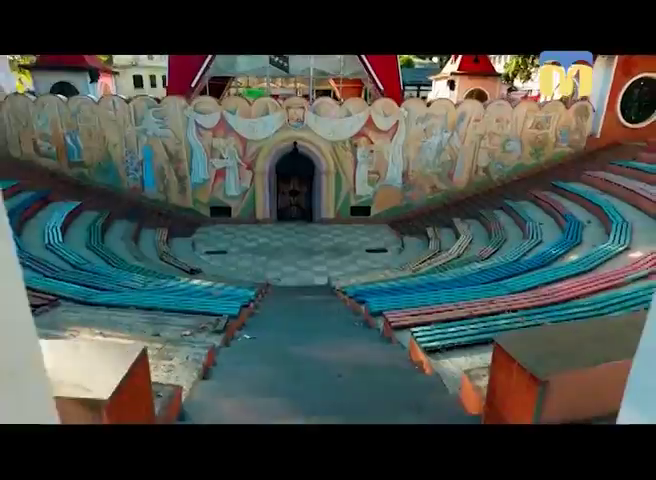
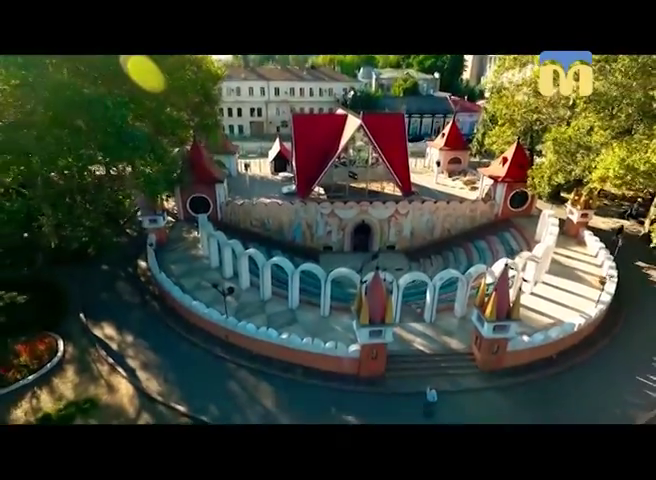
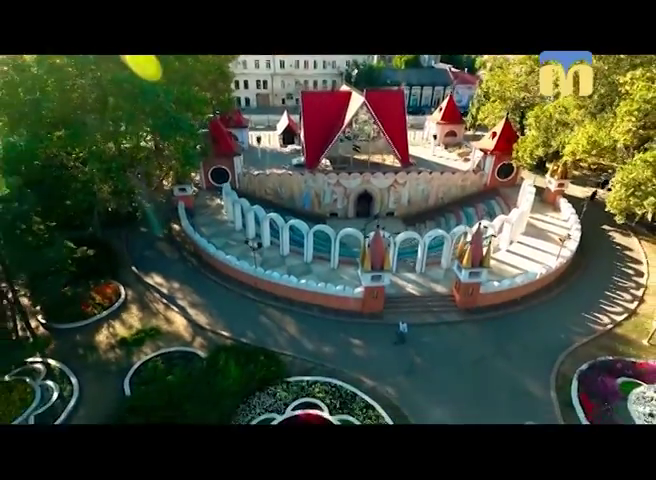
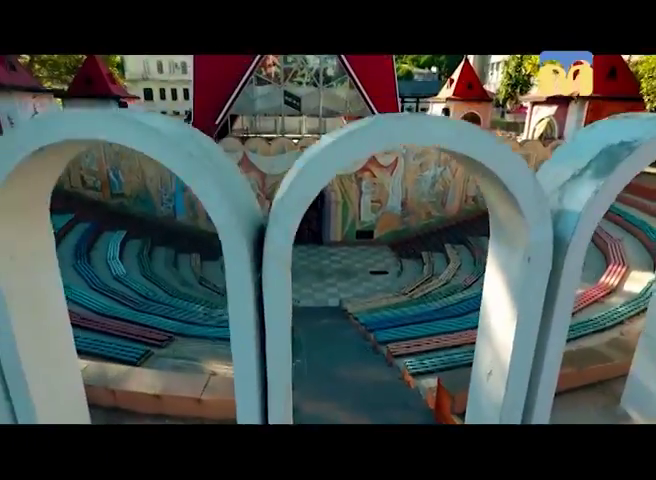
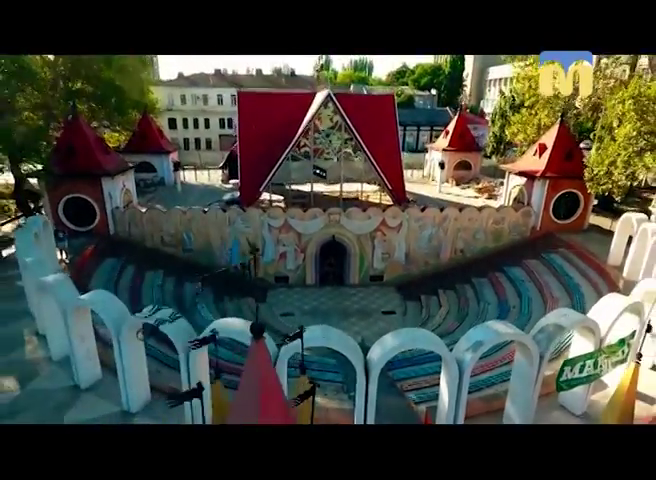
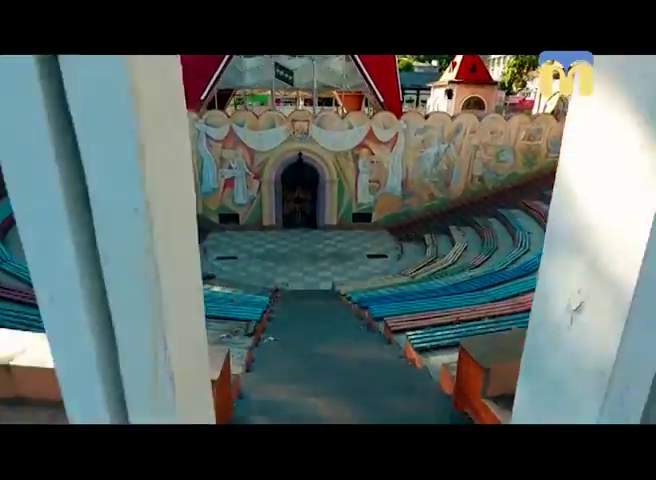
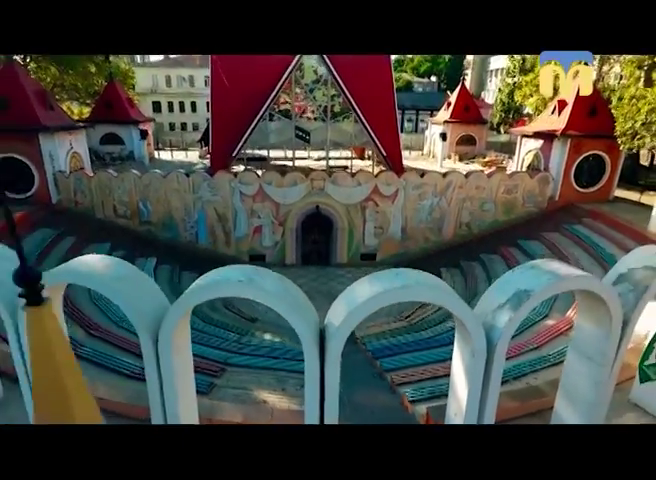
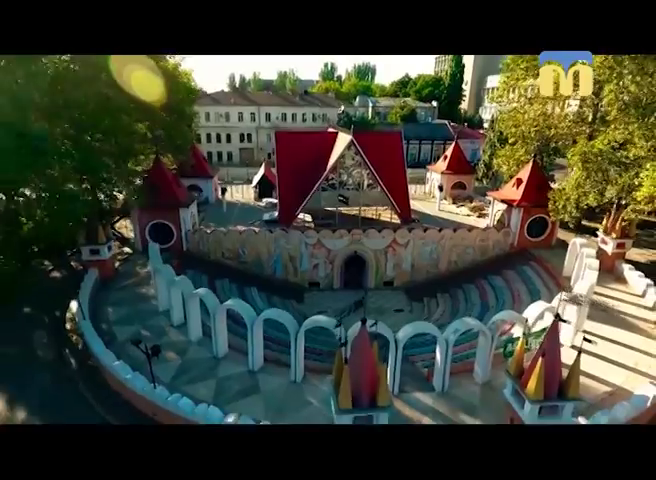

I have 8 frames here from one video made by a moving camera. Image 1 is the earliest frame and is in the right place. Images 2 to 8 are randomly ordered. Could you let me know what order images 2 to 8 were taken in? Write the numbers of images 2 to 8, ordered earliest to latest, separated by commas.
6, 4, 7, 5, 8, 2, 3
